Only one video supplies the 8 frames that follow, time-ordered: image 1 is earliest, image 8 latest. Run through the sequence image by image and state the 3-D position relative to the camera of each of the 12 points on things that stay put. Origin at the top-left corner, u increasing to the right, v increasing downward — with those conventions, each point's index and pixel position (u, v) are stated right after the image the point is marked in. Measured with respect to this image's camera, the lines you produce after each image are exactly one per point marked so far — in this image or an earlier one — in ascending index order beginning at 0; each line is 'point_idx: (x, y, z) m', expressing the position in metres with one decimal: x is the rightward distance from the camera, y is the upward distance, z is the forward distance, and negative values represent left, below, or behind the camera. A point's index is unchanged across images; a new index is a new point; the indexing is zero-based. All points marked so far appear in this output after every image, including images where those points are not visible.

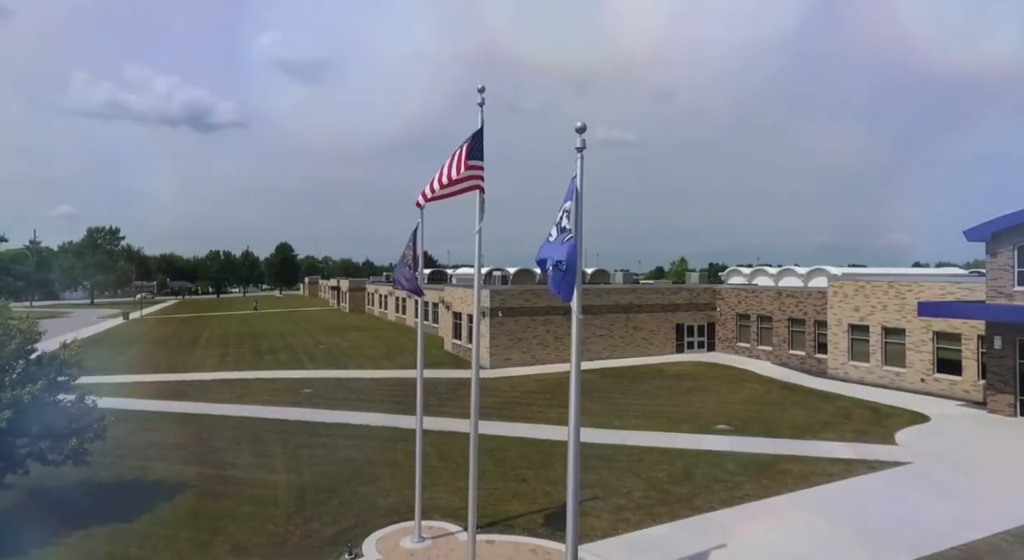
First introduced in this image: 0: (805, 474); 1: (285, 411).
0: (+6.7, -4.2, +14.7) m
1: (-6.3, -3.6, +18.1) m
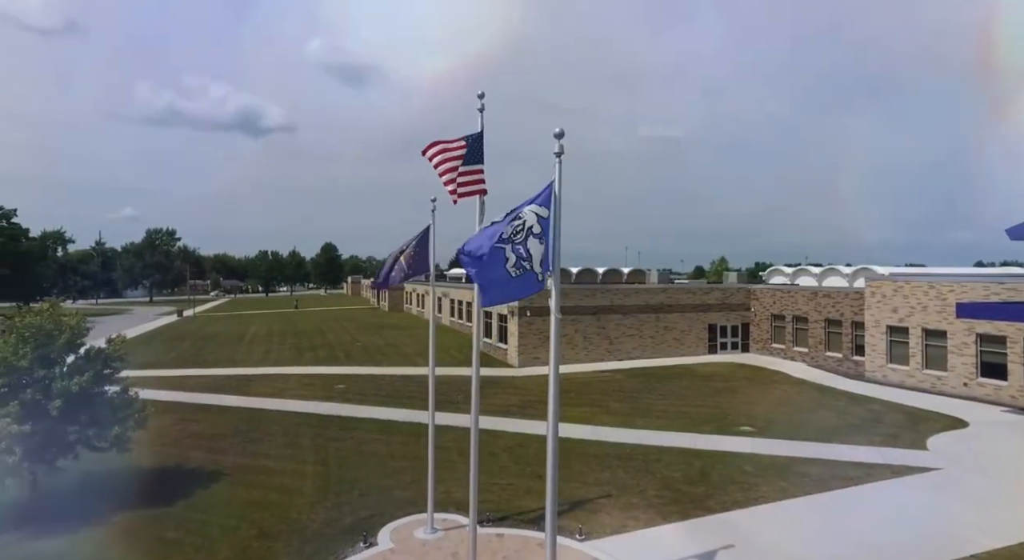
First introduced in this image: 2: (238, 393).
0: (+7.1, -4.3, +14.5) m
1: (-5.7, -3.6, +19.0) m
2: (-8.4, -3.4, +20.0) m
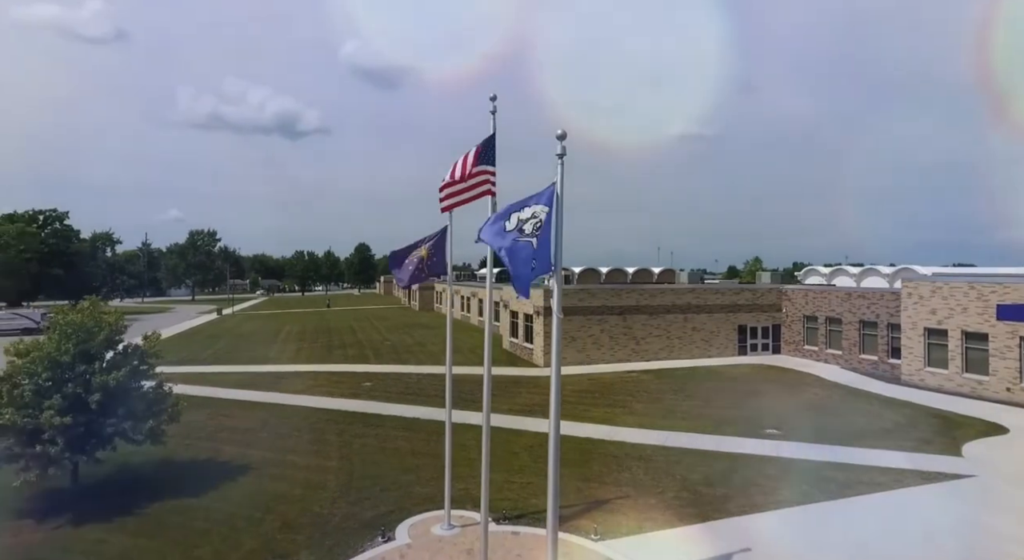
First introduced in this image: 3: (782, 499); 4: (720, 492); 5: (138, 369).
0: (+7.5, -4.3, +14.2) m
1: (-5.0, -3.6, +19.4) m
2: (-7.6, -3.4, +20.6) m
3: (+5.5, -4.4, +13.2) m
4: (+4.4, -4.4, +13.7) m
5: (-8.1, -2.0, +14.3) m
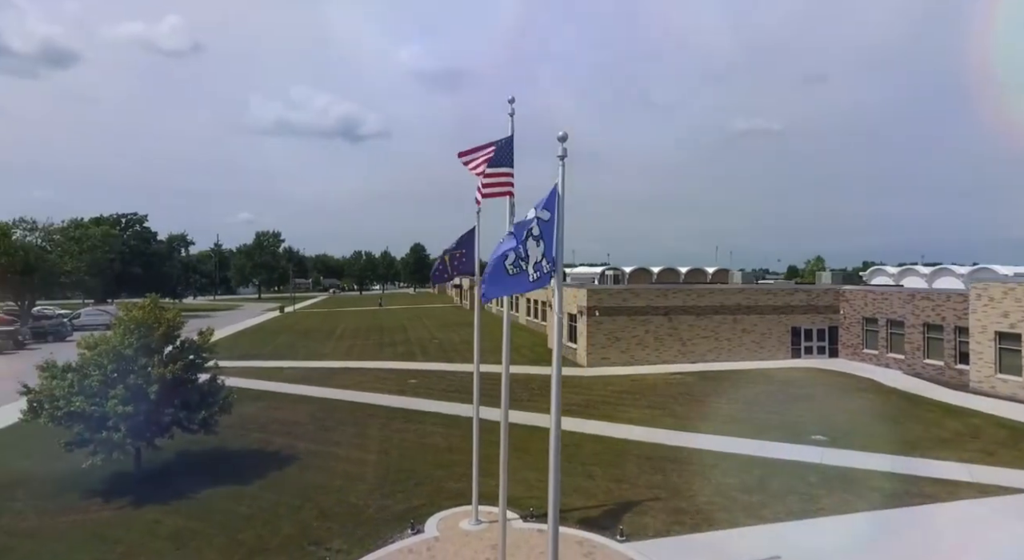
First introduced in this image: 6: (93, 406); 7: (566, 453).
0: (+8.1, -4.3, +13.6) m
1: (-3.7, -3.6, +20.0) m
2: (-6.2, -3.4, +21.4) m
3: (+6.1, -4.4, +12.8) m
4: (+5.0, -4.5, +13.4) m
5: (-7.4, -1.9, +15.2) m
6: (-8.8, -2.7, +13.7) m
7: (+1.3, -4.2, +15.8) m
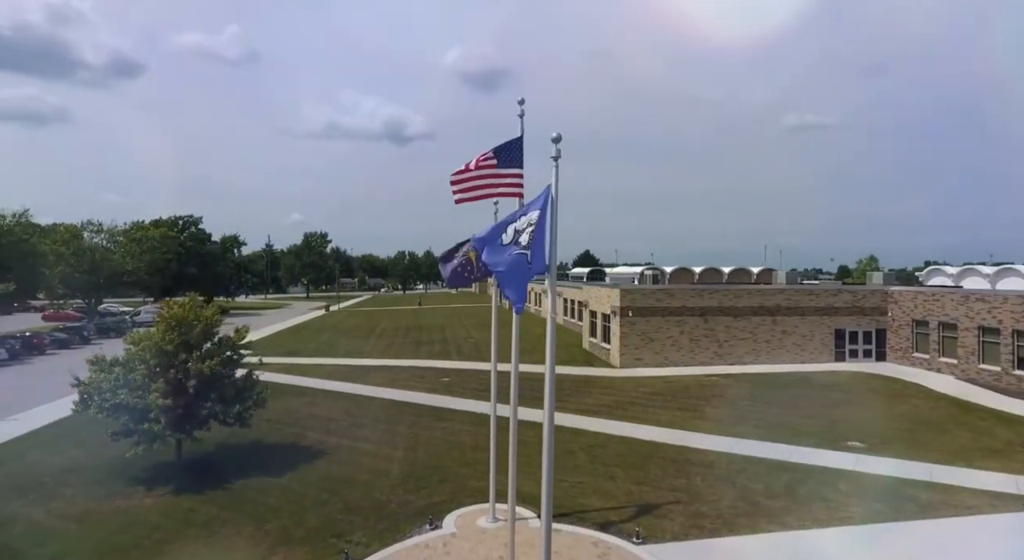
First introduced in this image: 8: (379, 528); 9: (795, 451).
0: (+8.5, -4.3, +13.0) m
1: (-2.8, -3.6, +20.4) m
2: (-5.2, -3.4, +22.0) m
3: (+6.4, -4.5, +12.4) m
4: (+5.4, -4.5, +13.1) m
5: (-6.8, -1.9, +15.9) m
6: (-8.3, -2.7, +14.5) m
7: (+1.9, -4.2, +15.7) m
8: (-2.6, -4.8, +12.8) m
9: (+6.7, -4.1, +15.6) m
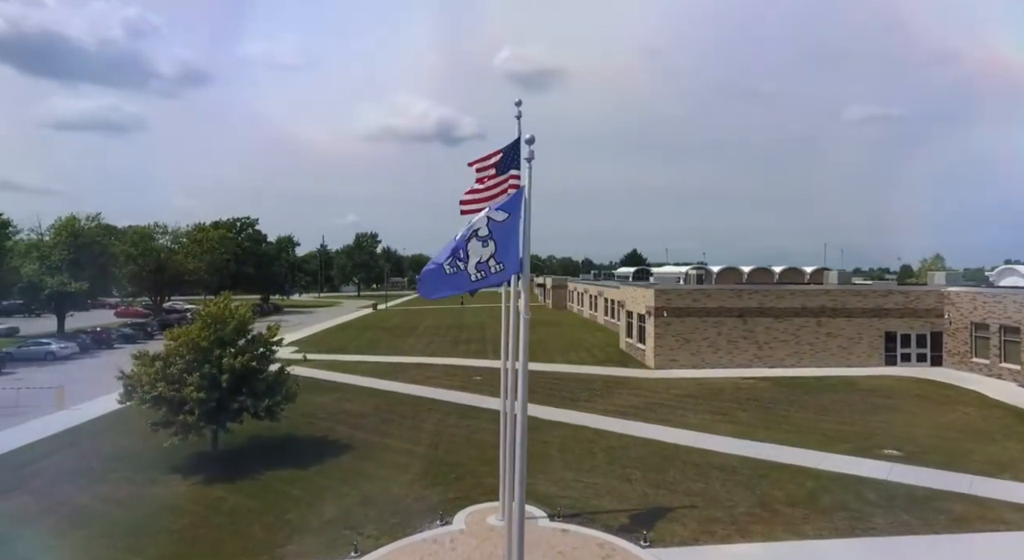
0: (+8.6, -4.3, +12.2) m
1: (-1.9, -3.6, +20.6) m
2: (-4.1, -3.4, +22.5) m
3: (+6.5, -4.5, +11.8) m
4: (+5.6, -4.5, +12.6) m
5: (-6.3, -1.9, +16.6) m
6: (-8.0, -2.6, +15.4) m
7: (+2.3, -4.2, +15.6) m
8: (-2.4, -4.8, +13.1) m
9: (+7.2, -4.1, +14.9) m
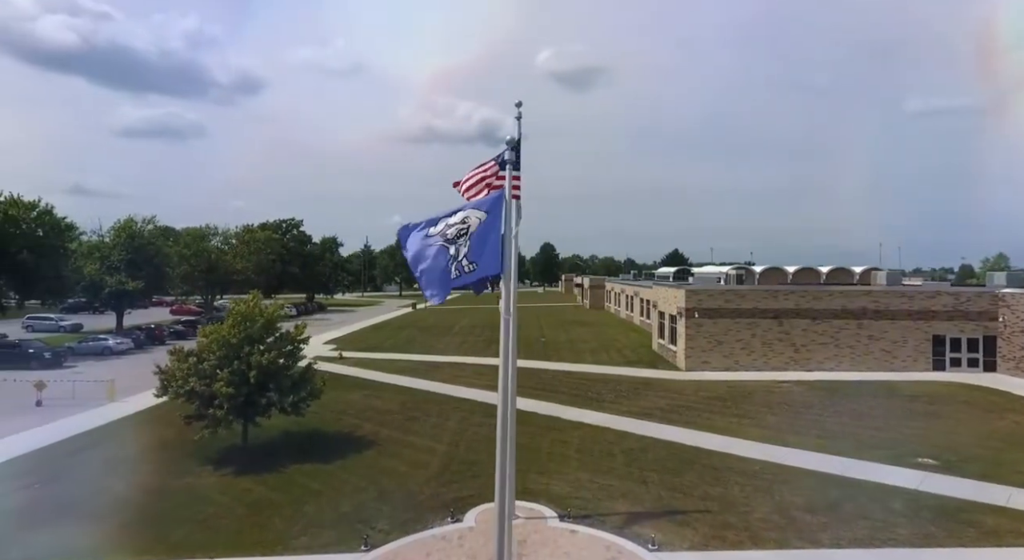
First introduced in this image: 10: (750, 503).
0: (+8.7, -4.3, +11.5) m
1: (-1.0, -3.6, +20.8) m
2: (-3.1, -3.4, +22.8) m
3: (+6.6, -4.5, +11.3) m
4: (+5.7, -4.5, +12.1) m
5: (-5.8, -1.9, +17.1) m
6: (-7.5, -2.6, +16.0) m
7: (+2.7, -4.2, +15.4) m
8: (-2.2, -4.8, +13.2) m
9: (+7.5, -4.1, +14.3) m
10: (+4.7, -4.4, +12.9) m
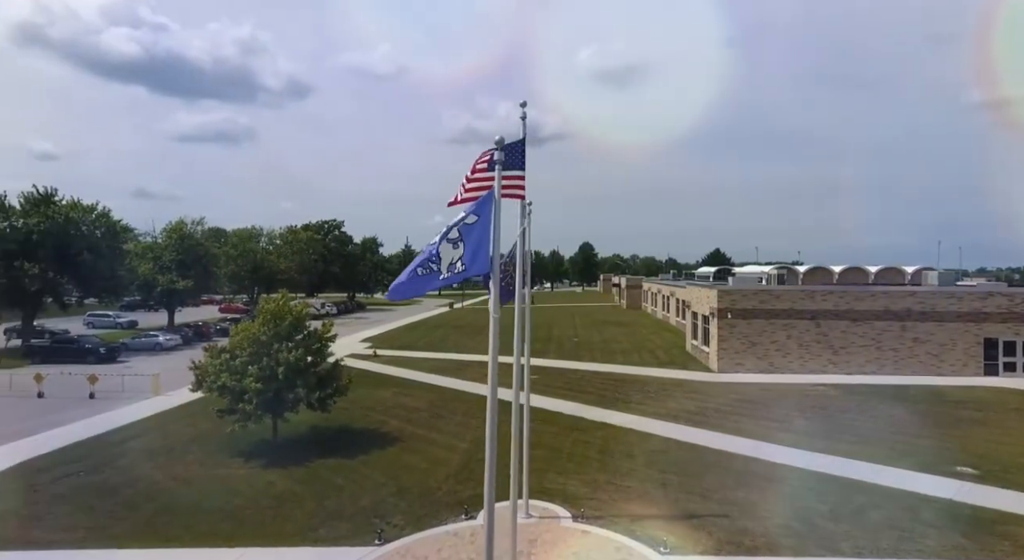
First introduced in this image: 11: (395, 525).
0: (+8.9, -4.3, +10.7) m
1: (-0.2, -3.5, +20.8) m
2: (-2.0, -3.3, +22.9) m
3: (+6.7, -4.4, +10.7) m
4: (+5.9, -4.4, +11.6) m
5: (-5.2, -1.8, +17.4) m
6: (-7.0, -2.6, +16.5) m
7: (+3.2, -4.1, +15.1) m
8: (-1.9, -4.8, +13.4) m
9: (+7.9, -4.1, +13.7) m
10: (+5.0, -4.4, +12.5) m
11: (-2.3, -4.8, +12.8) m
